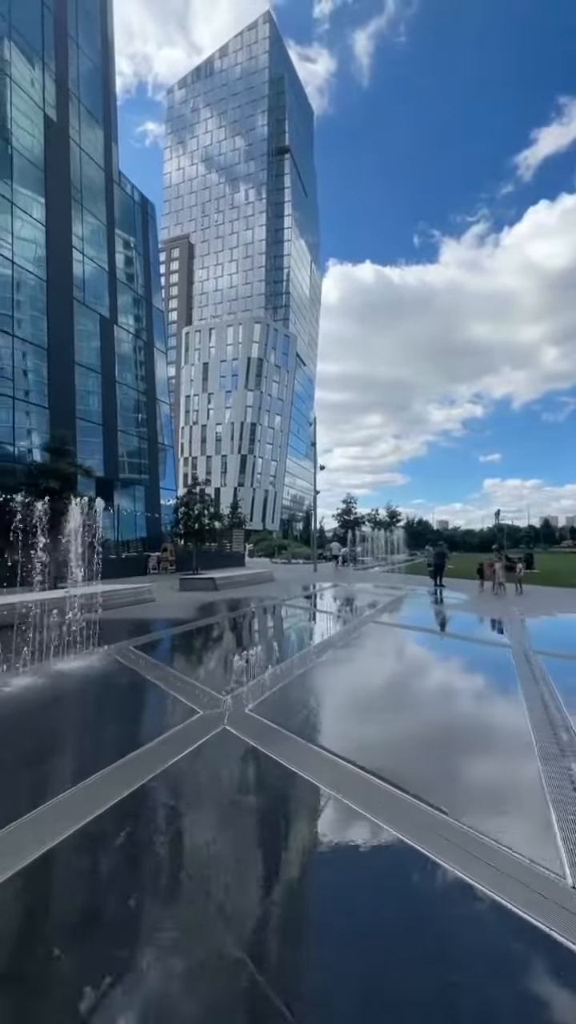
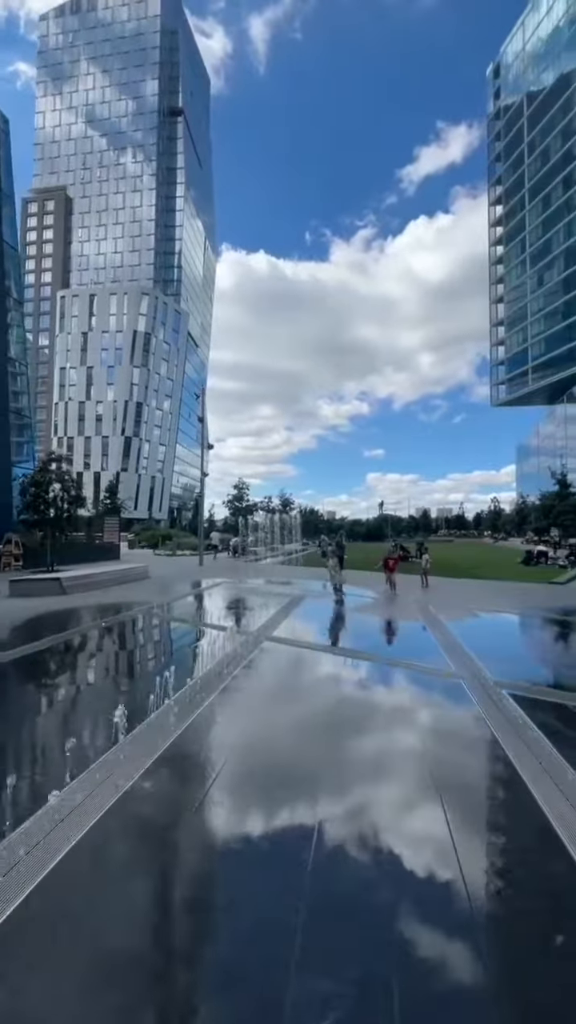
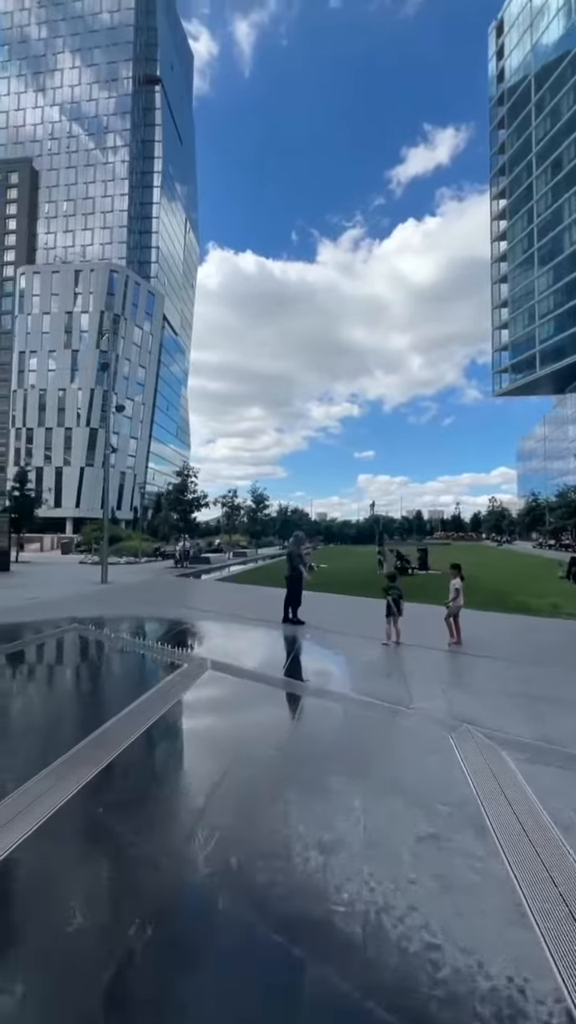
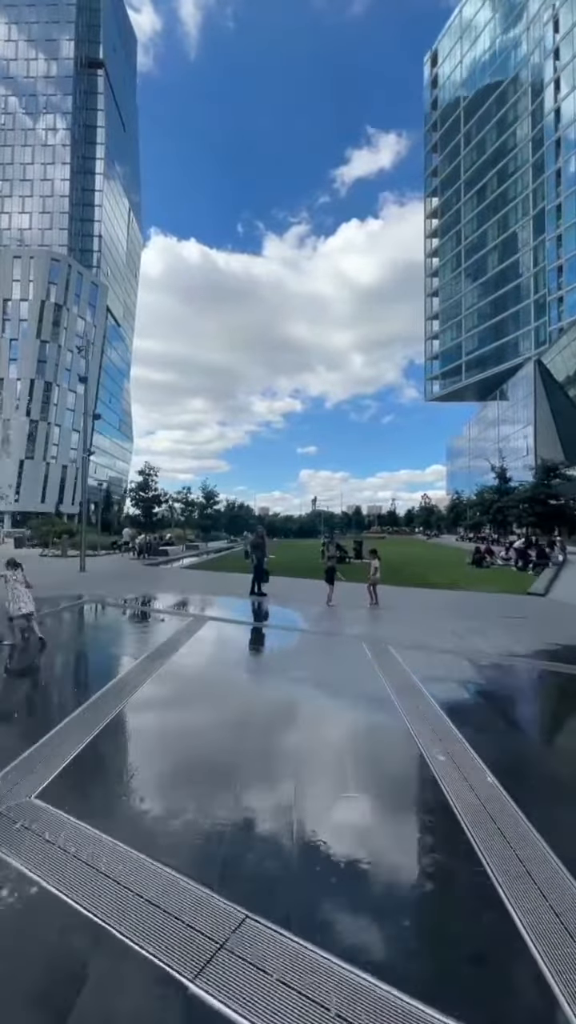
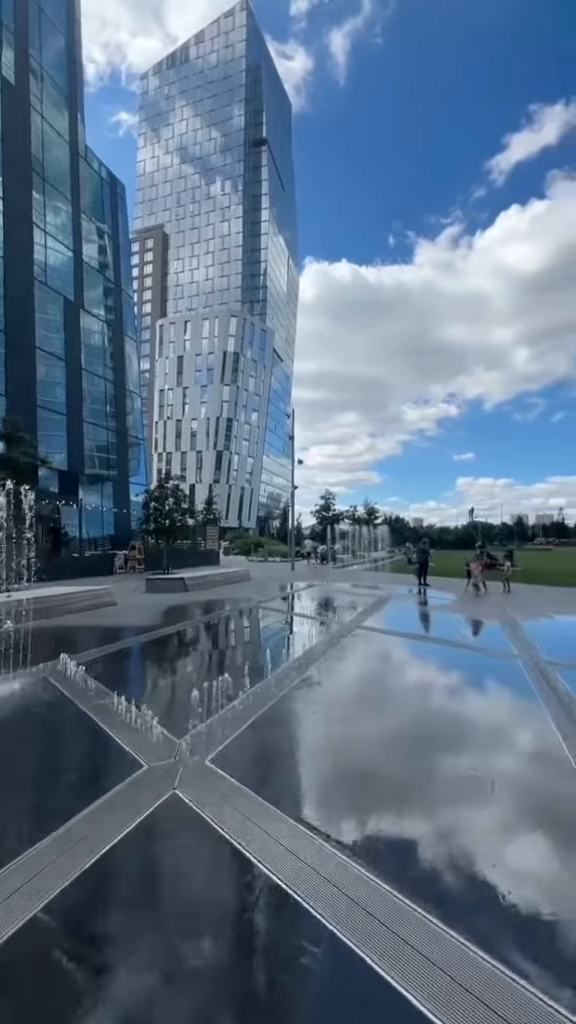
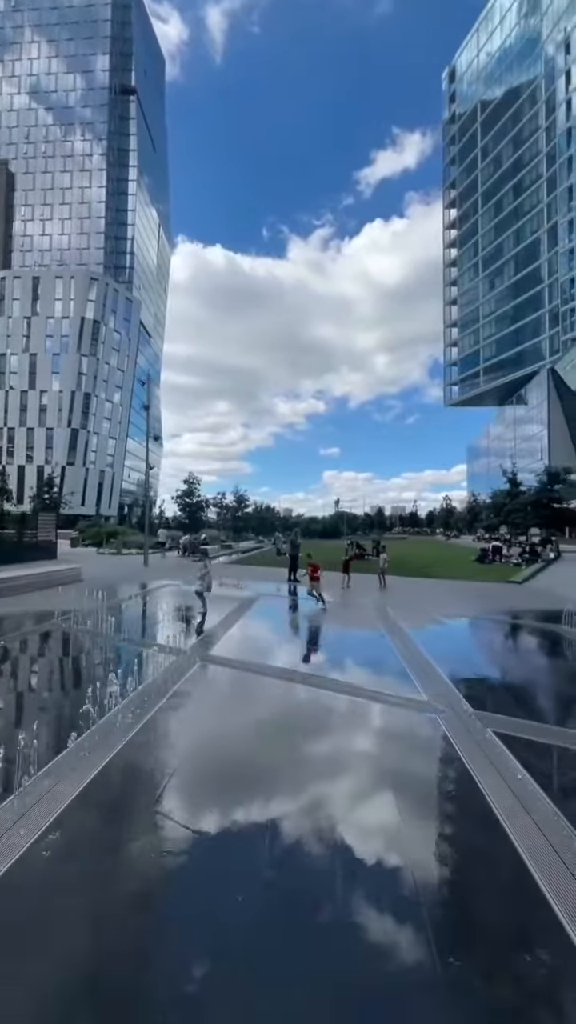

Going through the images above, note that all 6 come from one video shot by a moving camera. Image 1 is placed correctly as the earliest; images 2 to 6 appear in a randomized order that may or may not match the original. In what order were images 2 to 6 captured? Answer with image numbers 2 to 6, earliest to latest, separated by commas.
5, 2, 6, 4, 3
